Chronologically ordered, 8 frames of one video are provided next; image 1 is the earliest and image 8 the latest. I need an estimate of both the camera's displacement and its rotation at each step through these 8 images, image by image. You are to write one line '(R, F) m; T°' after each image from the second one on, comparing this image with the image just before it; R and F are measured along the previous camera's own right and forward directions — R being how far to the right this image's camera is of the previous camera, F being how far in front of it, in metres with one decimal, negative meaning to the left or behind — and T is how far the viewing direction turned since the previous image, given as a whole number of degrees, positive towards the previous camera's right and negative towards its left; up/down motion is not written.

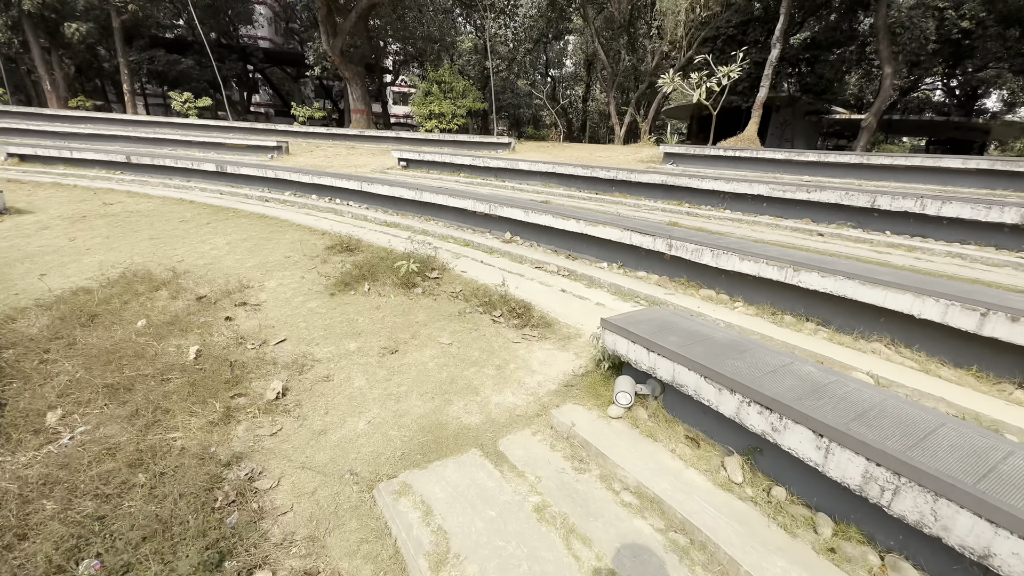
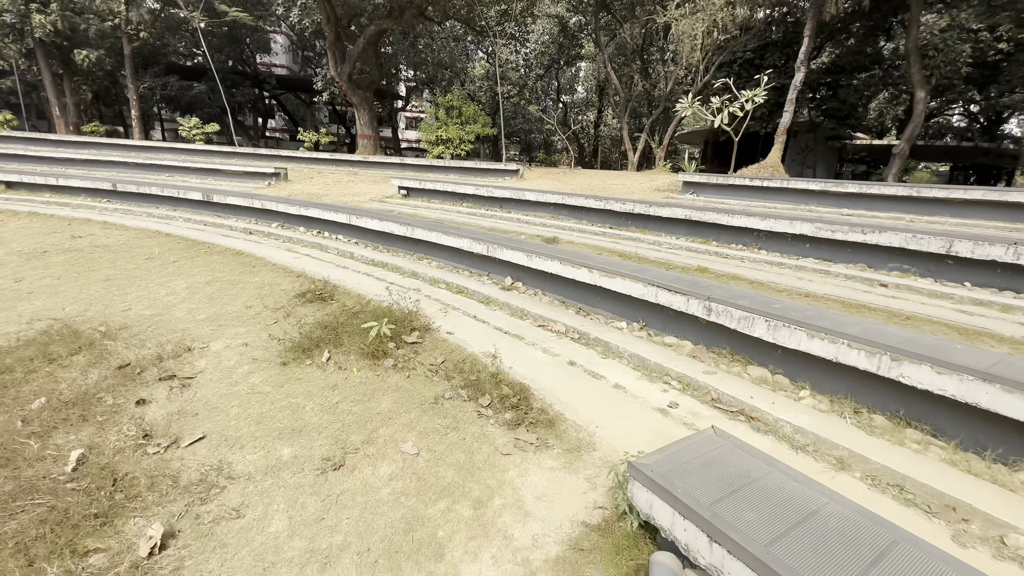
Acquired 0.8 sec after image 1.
(+0.1, +0.8) m; -1°
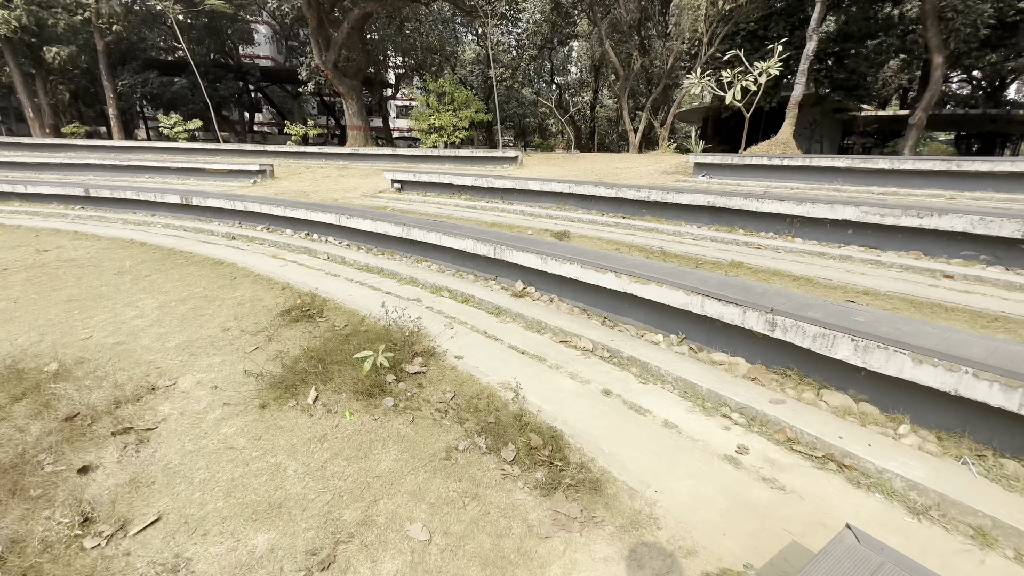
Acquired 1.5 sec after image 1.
(-0.1, +0.5) m; 0°
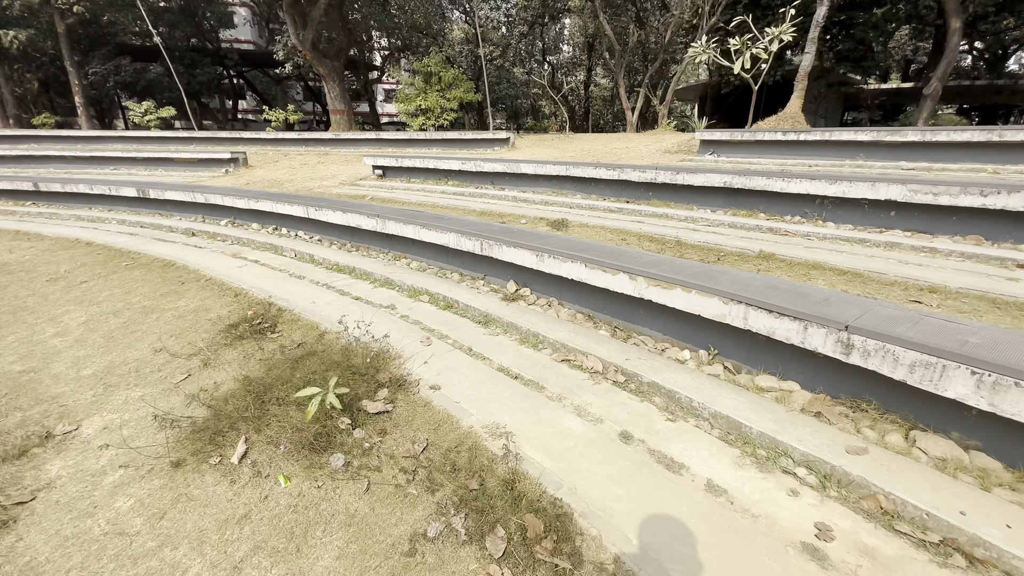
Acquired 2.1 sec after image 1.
(0.0, +0.6) m; 0°
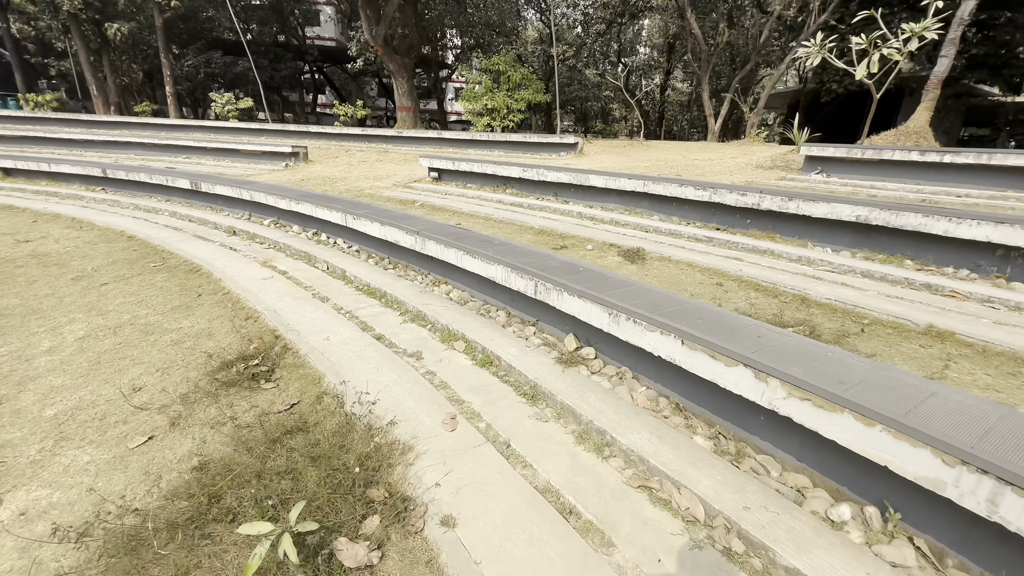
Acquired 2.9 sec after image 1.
(-0.1, +0.8) m; -7°
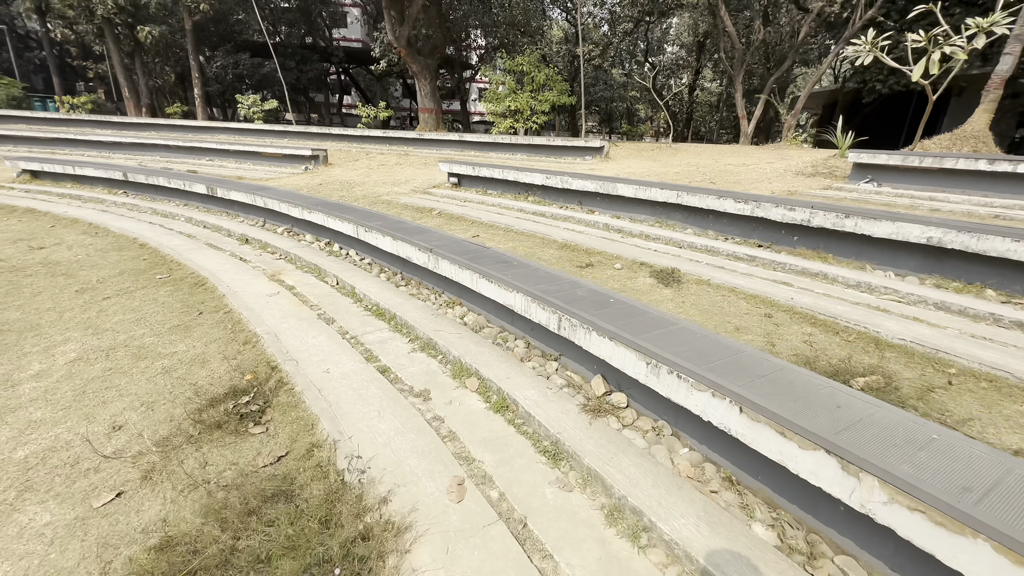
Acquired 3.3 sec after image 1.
(0.0, +0.3) m; -3°
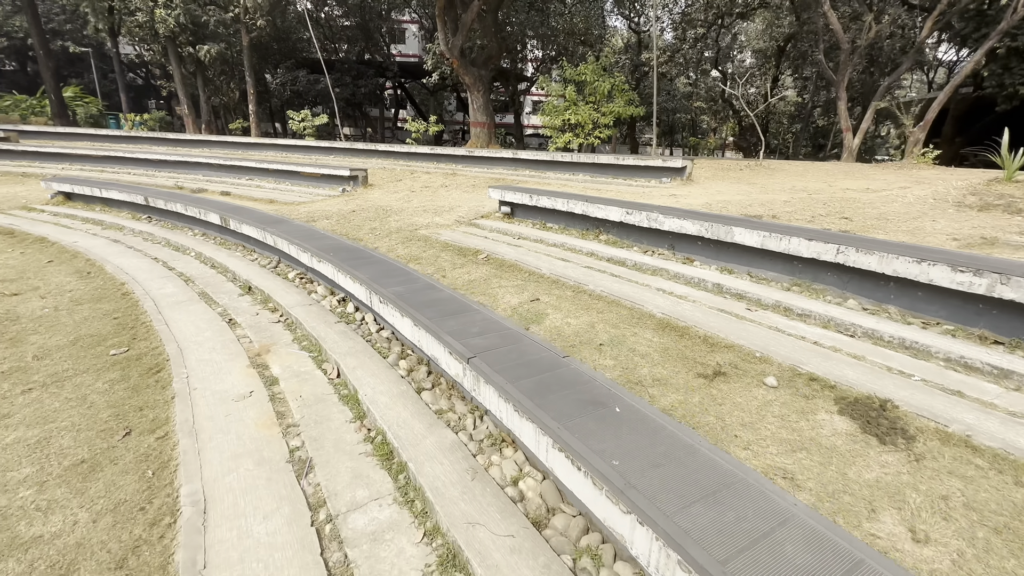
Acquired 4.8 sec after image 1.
(-0.2, +1.4) m; -6°
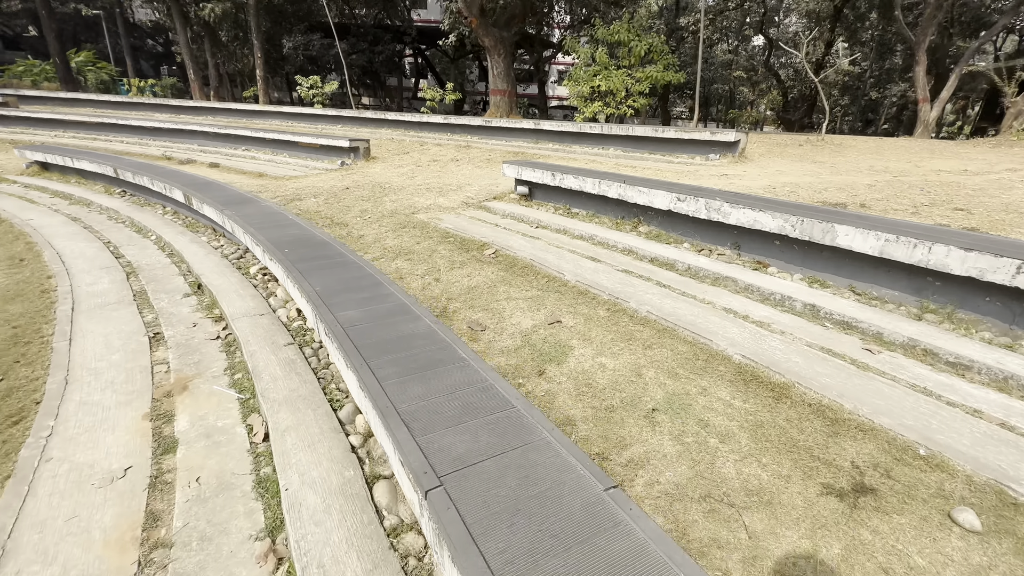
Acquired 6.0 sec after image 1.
(0.0, +1.0) m; -2°
